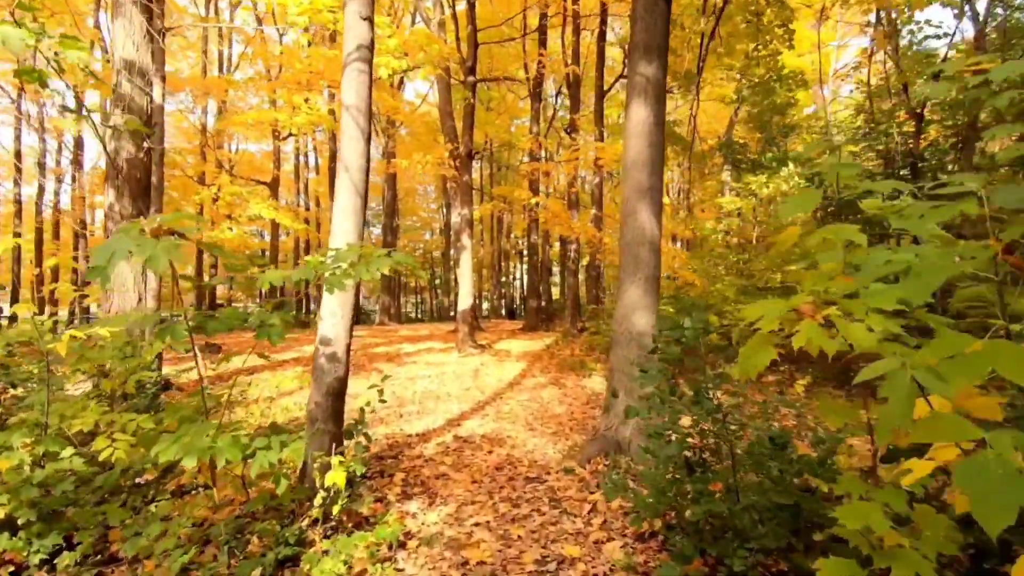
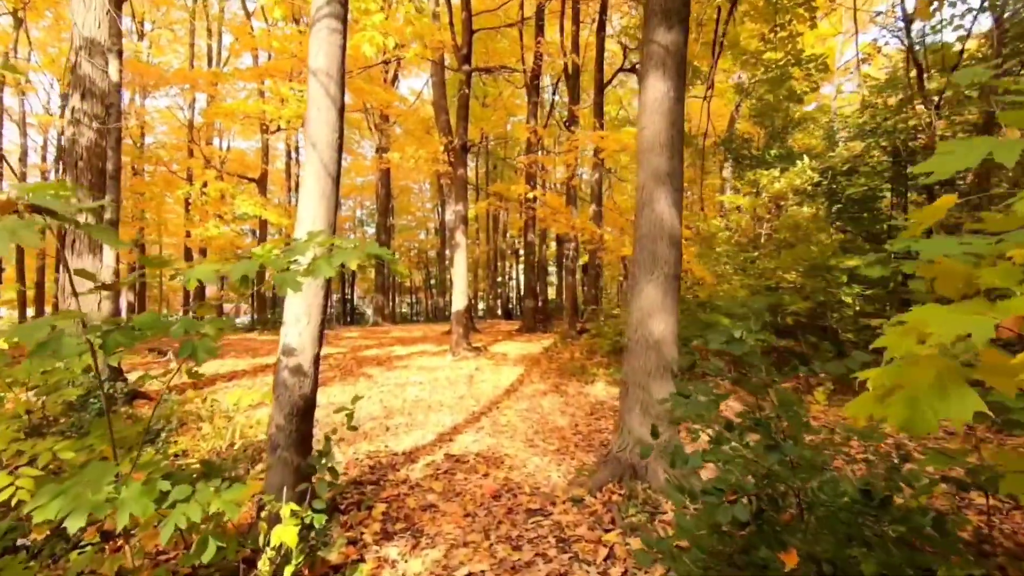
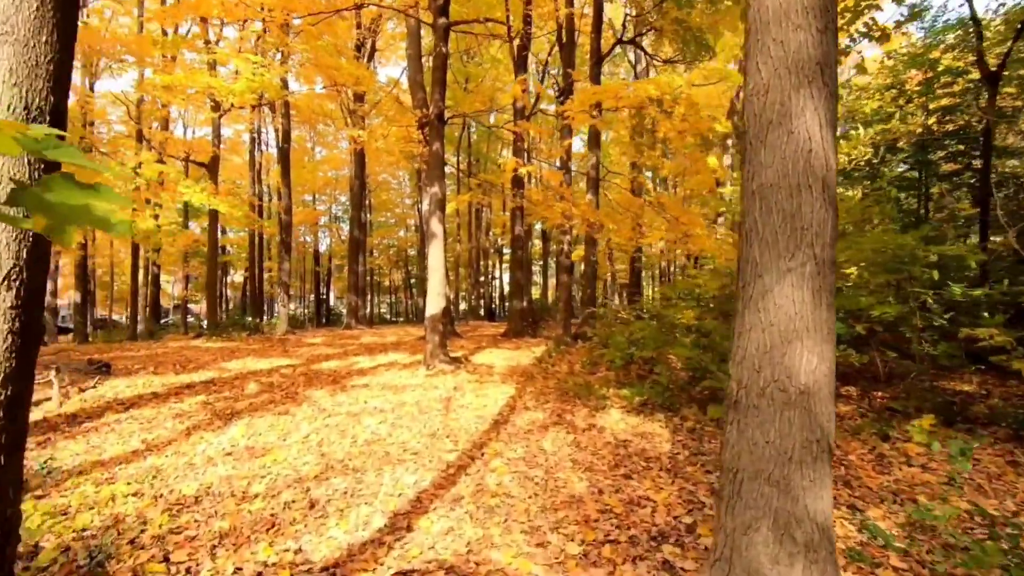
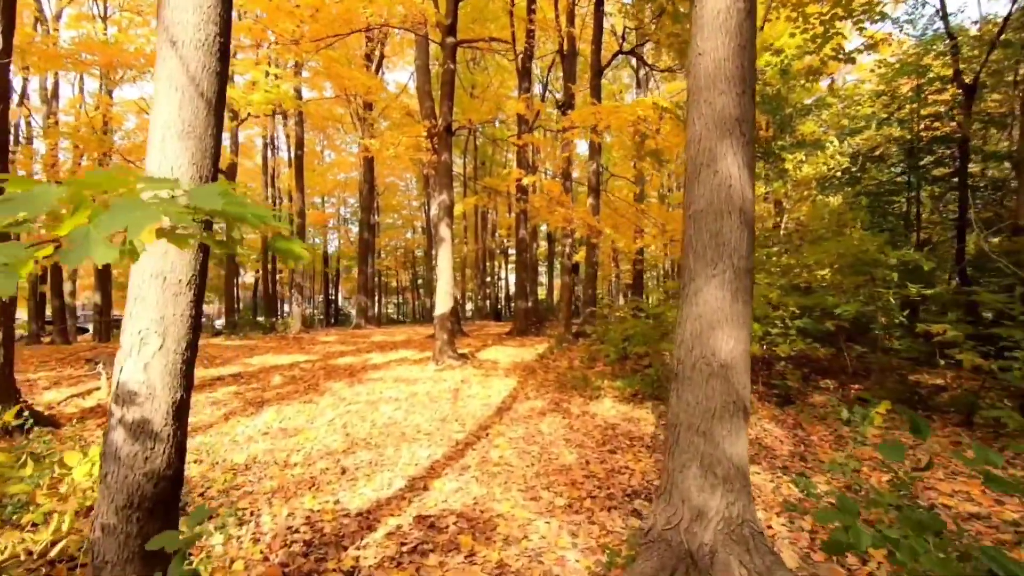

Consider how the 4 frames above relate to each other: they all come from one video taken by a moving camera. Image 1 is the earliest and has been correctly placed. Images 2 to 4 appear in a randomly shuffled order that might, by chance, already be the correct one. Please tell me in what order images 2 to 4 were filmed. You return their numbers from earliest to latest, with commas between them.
2, 4, 3
